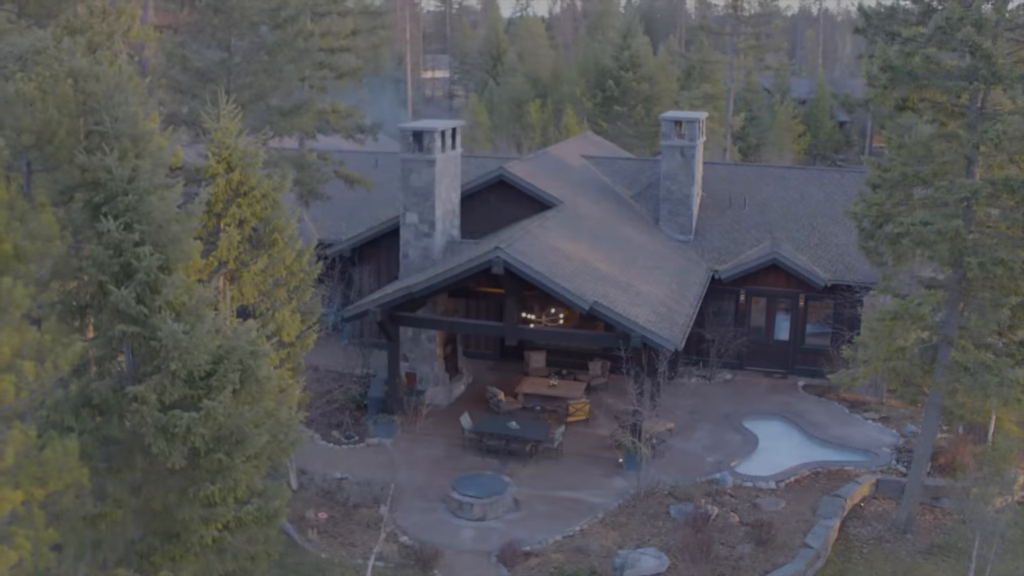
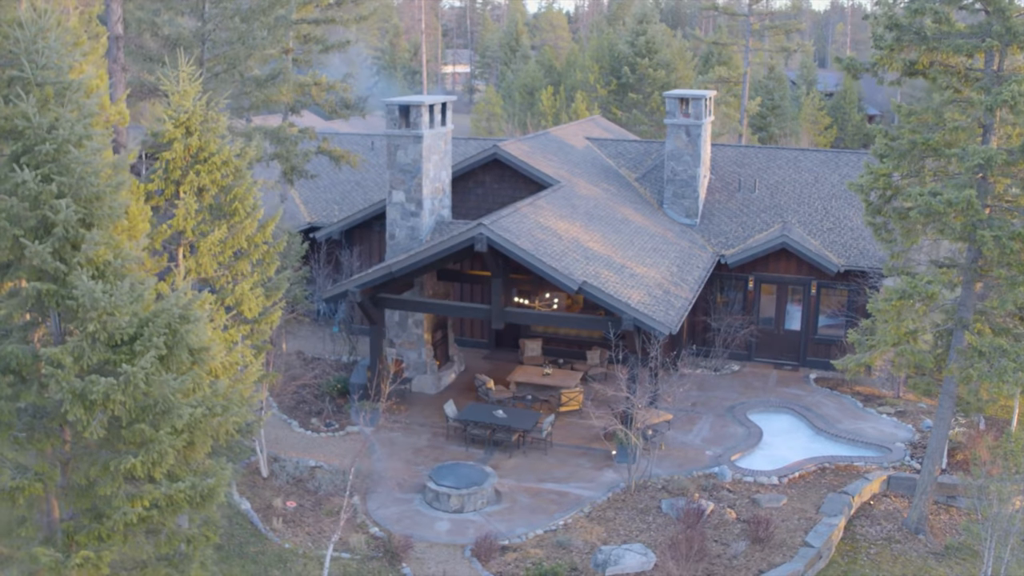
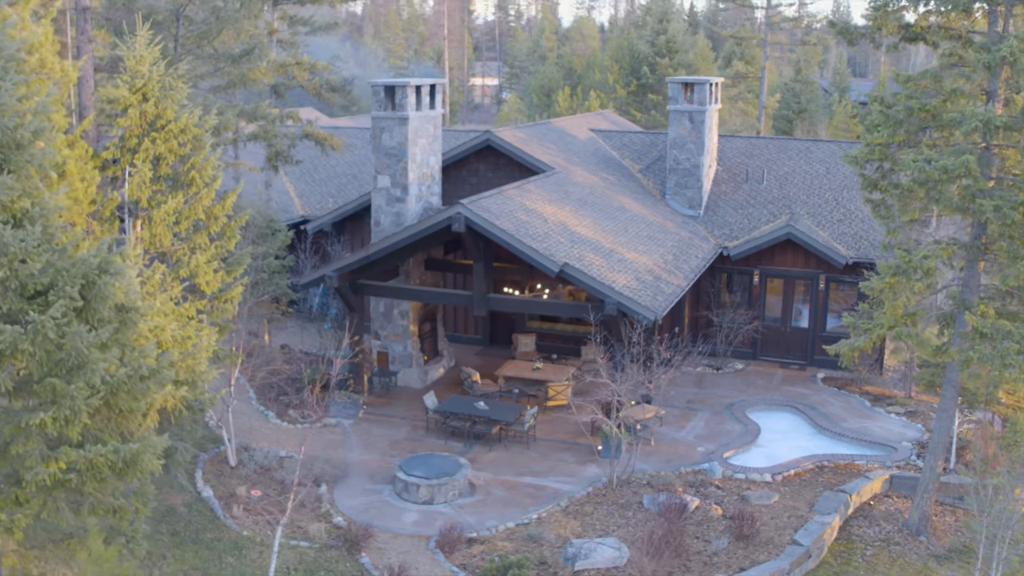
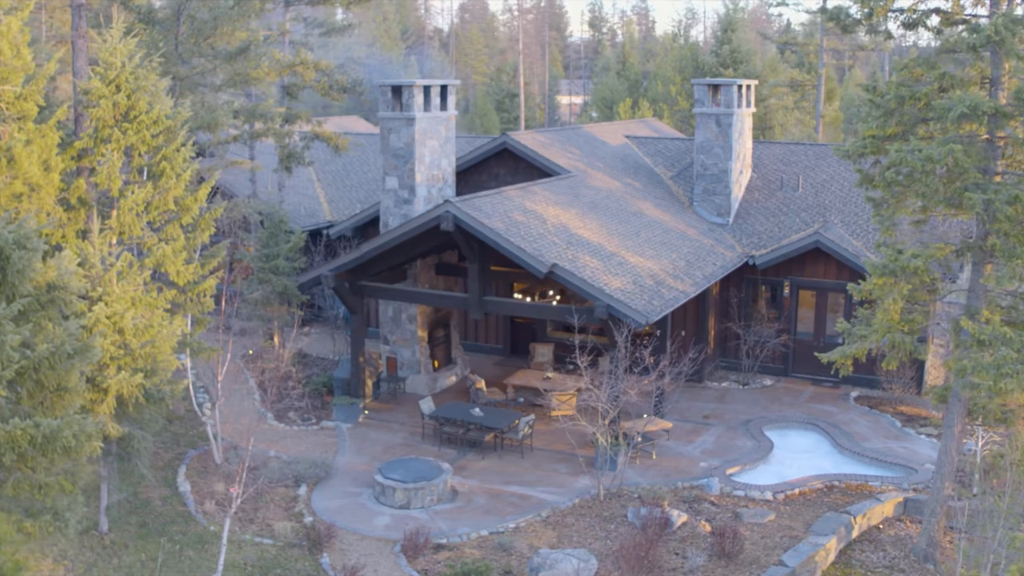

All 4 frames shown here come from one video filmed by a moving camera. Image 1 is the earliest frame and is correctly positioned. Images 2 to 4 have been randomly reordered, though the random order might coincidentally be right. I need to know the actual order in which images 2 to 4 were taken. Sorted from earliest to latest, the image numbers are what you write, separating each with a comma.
2, 3, 4
